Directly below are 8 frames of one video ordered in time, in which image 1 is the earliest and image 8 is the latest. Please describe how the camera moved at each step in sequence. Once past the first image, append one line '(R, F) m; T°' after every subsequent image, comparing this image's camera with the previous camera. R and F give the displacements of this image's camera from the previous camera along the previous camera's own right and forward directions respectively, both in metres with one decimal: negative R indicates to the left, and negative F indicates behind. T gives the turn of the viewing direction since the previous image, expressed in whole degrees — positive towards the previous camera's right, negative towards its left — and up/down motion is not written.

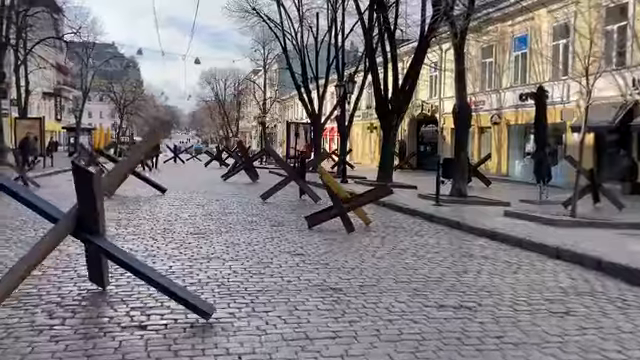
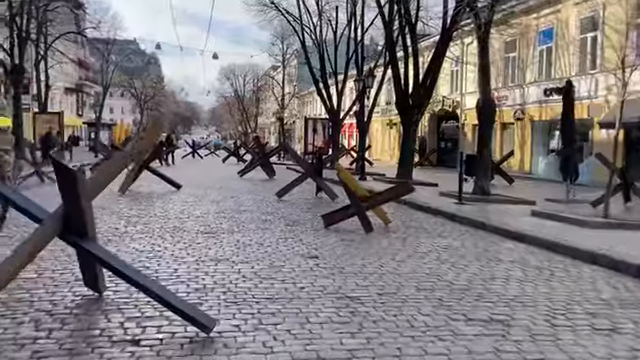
(0.0, +0.6) m; -2°
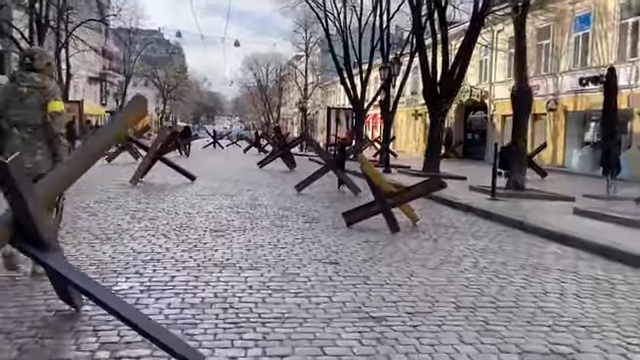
(0.0, +1.0) m; -2°
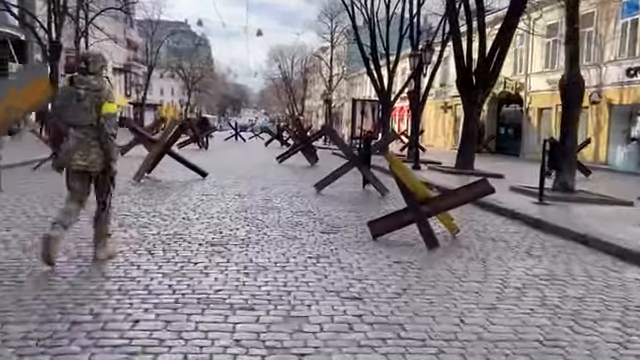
(+0.1, +1.7) m; -3°
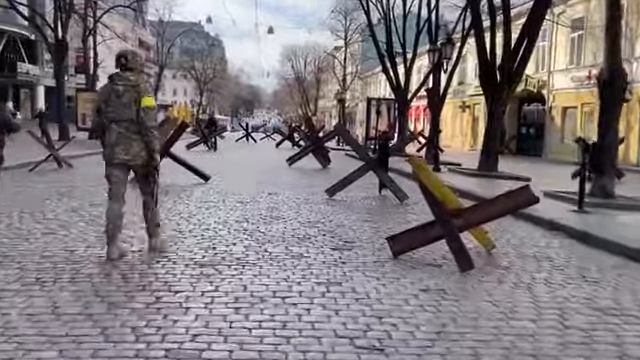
(0.0, +1.3) m; -1°
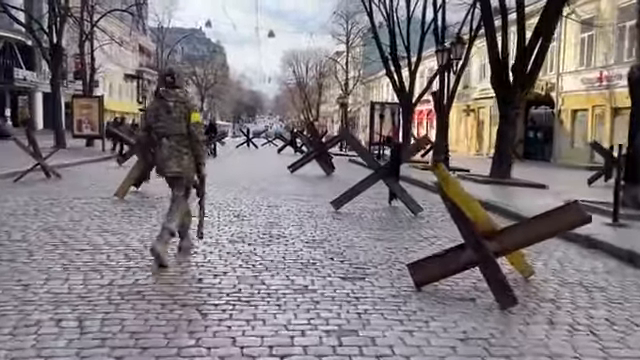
(-0.1, +1.2) m; 0°
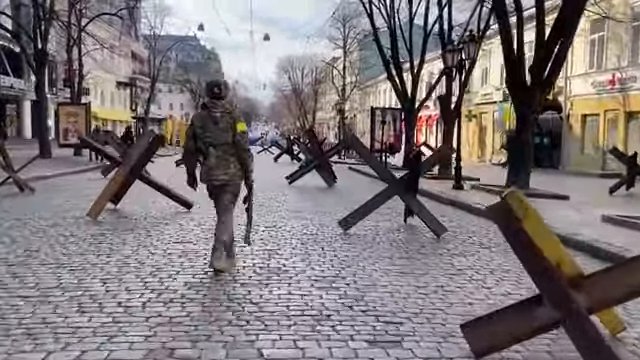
(-0.2, +1.7) m; 0°
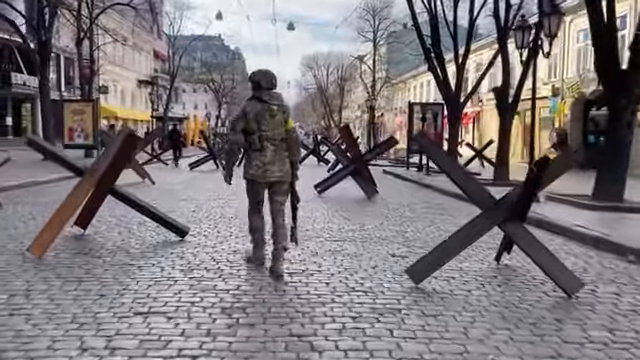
(-0.4, +3.7) m; -2°
